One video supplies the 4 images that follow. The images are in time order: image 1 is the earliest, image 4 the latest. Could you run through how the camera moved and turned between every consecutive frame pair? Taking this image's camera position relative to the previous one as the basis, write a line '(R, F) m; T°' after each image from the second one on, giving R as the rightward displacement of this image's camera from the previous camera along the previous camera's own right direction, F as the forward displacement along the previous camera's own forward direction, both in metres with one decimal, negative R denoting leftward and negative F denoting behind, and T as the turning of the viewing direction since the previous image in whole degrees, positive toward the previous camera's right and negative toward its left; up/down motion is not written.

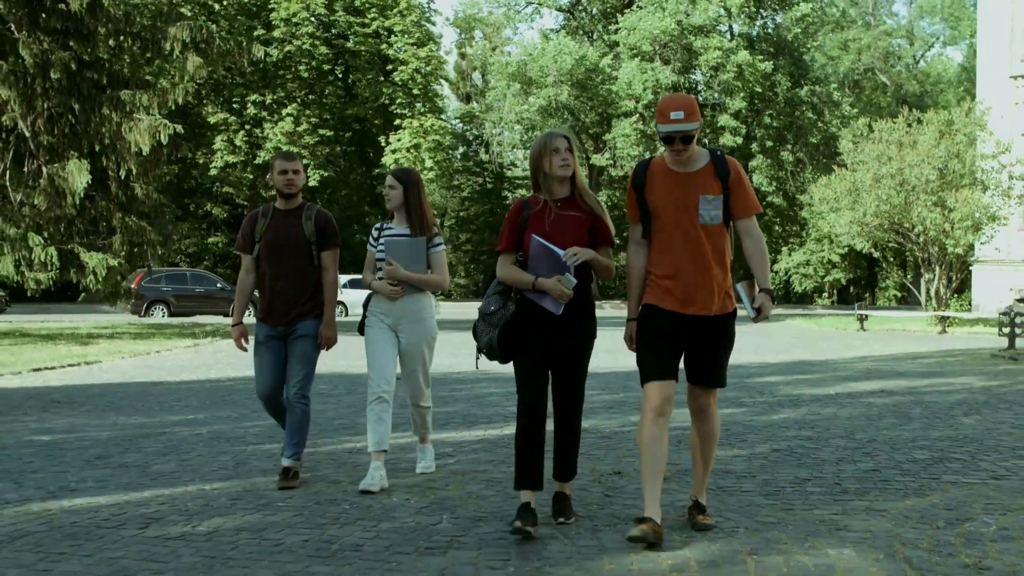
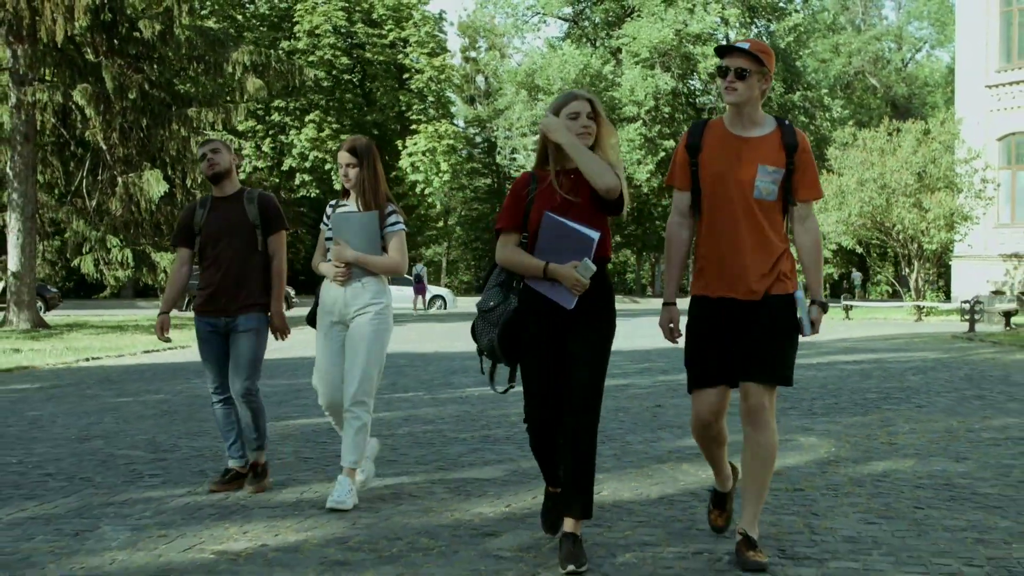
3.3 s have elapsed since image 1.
(-0.7, -3.2) m; 0°
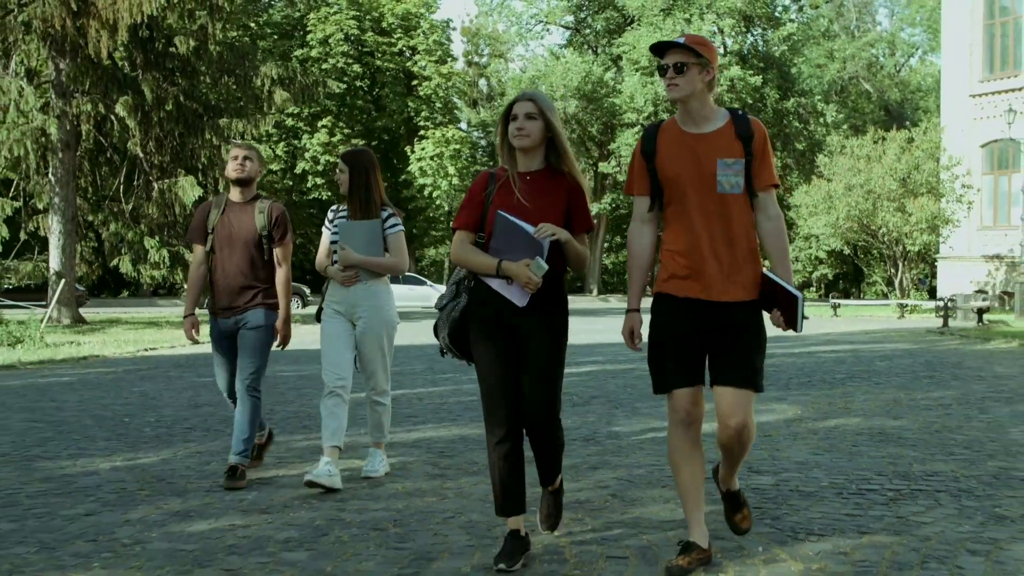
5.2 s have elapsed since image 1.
(-0.3, -2.1) m; 0°
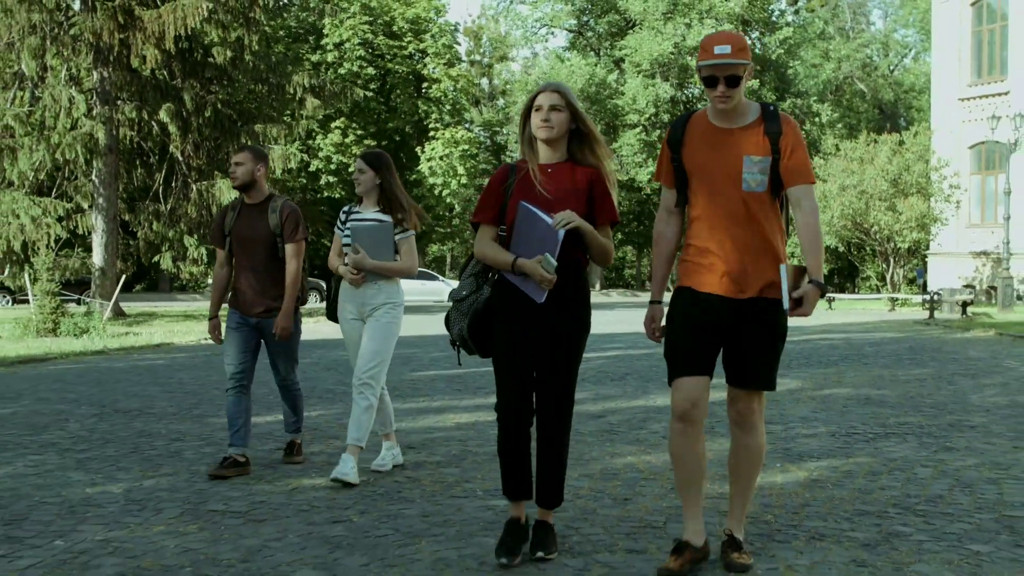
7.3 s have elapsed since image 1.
(-0.5, -2.1) m; 0°
